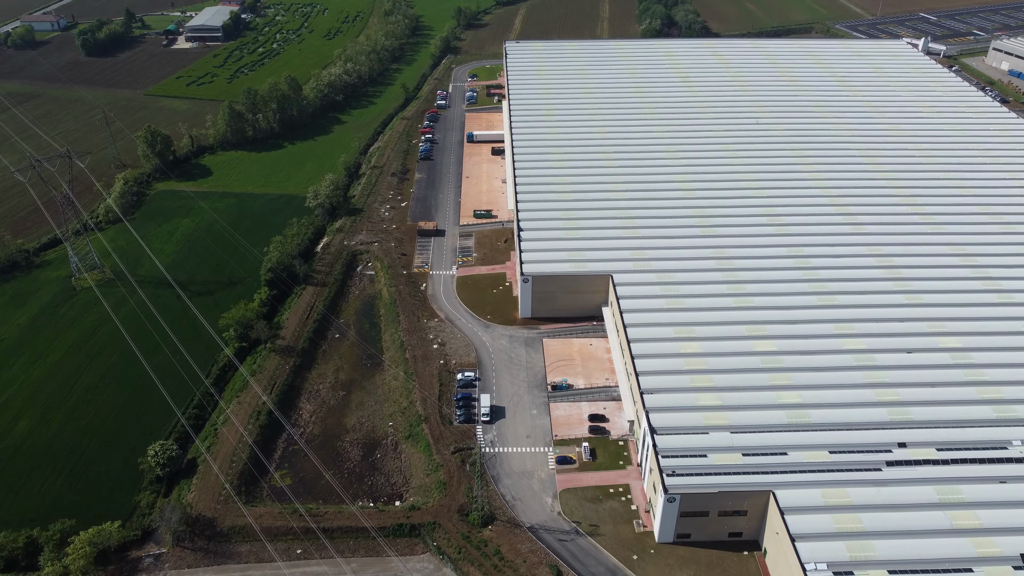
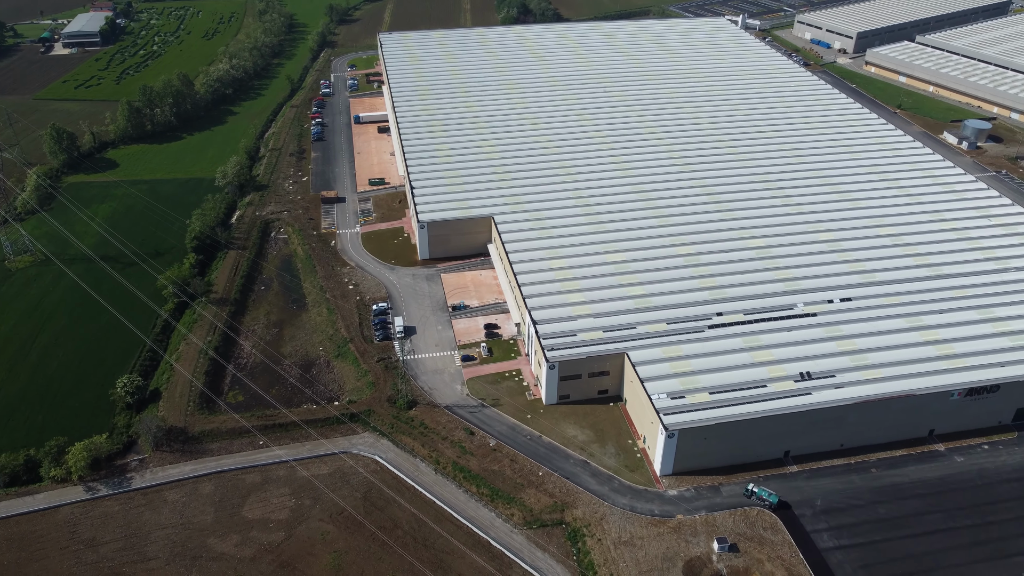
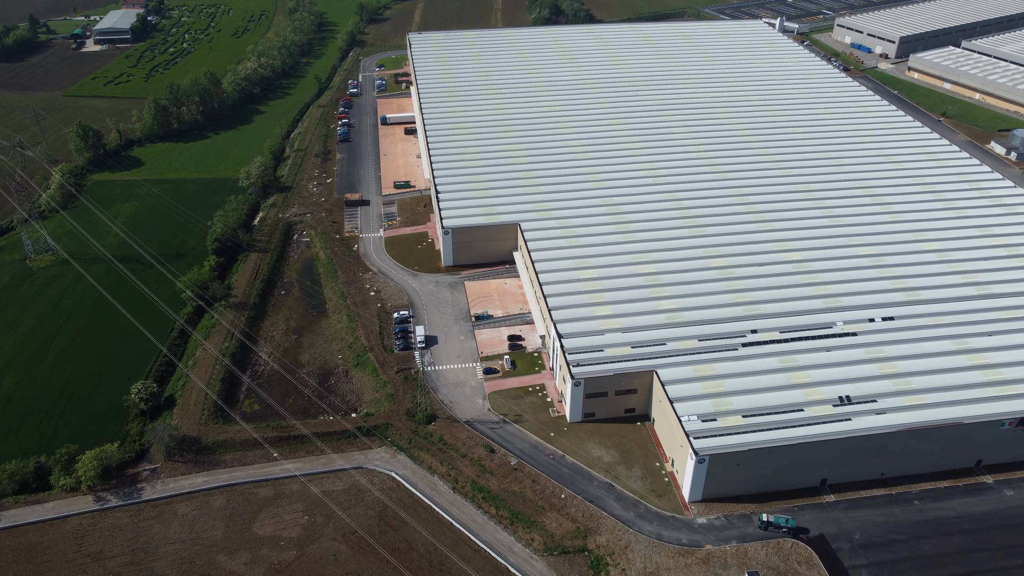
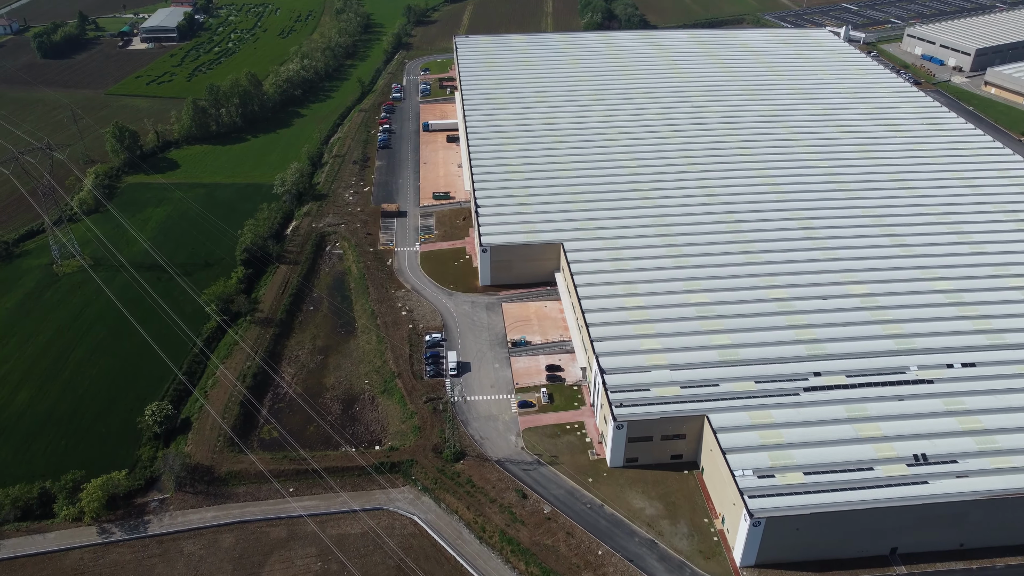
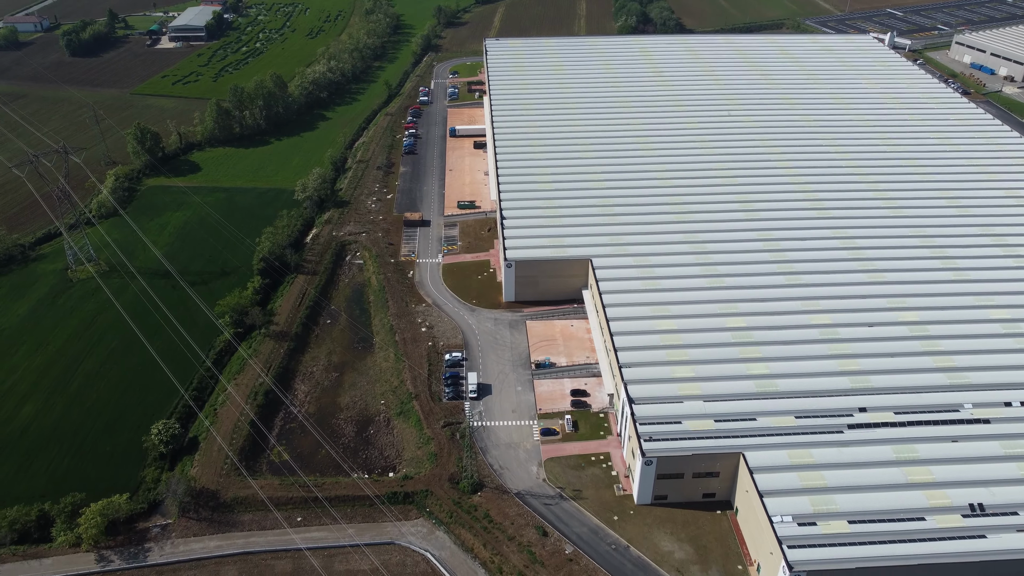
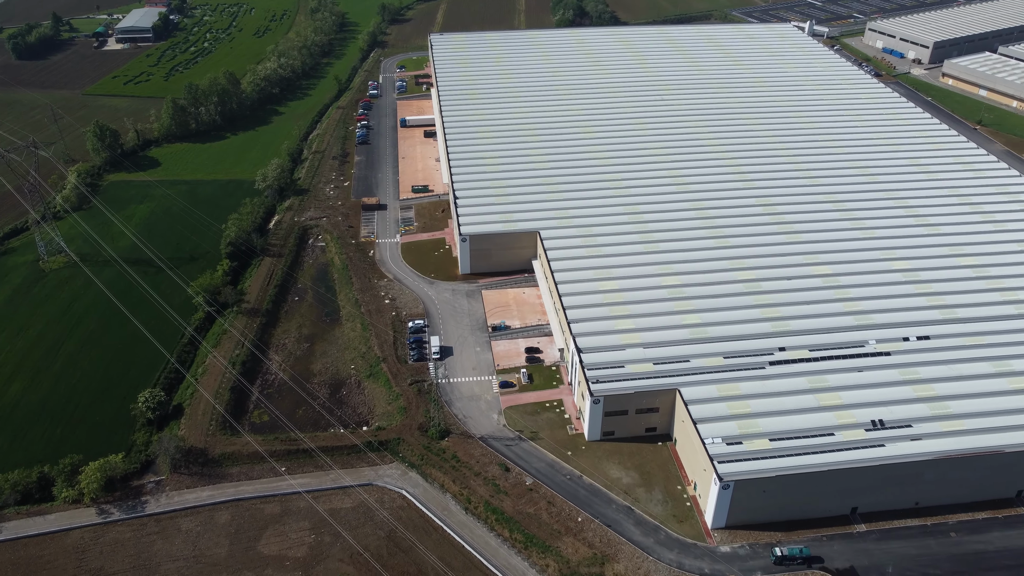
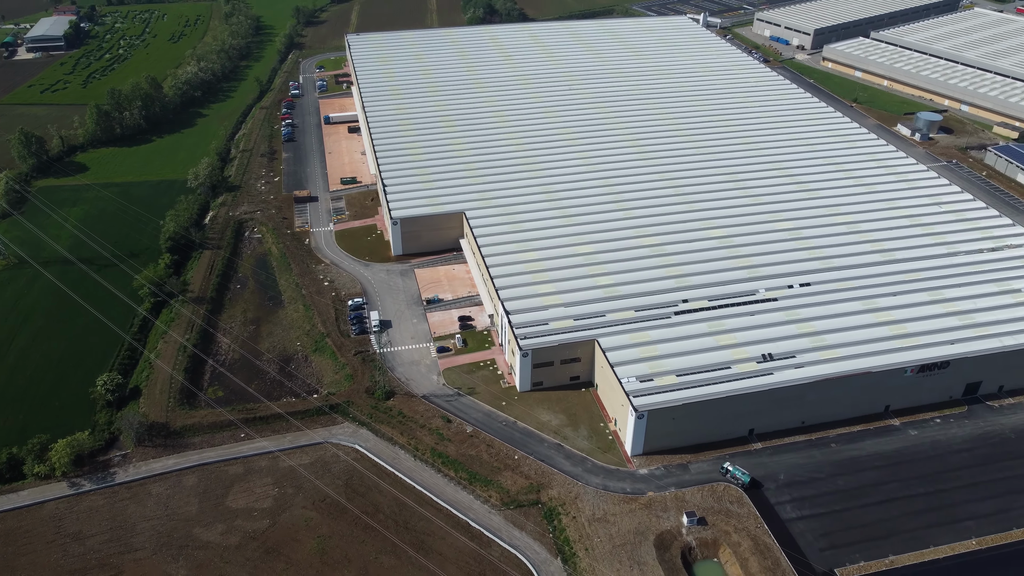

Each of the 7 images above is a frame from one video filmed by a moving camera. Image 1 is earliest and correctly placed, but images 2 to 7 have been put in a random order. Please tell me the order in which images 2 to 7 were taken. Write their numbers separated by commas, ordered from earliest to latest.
5, 4, 6, 3, 2, 7
